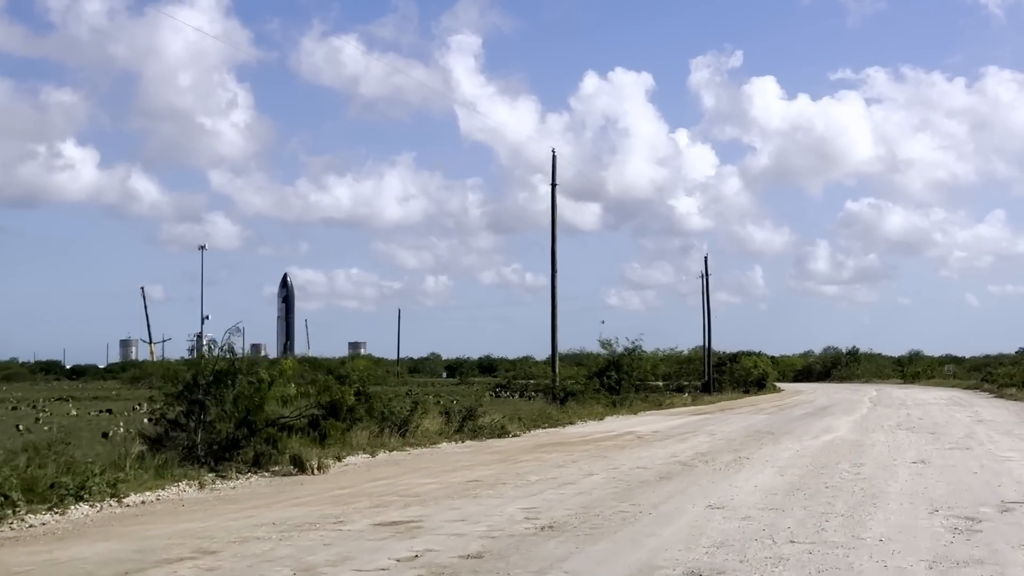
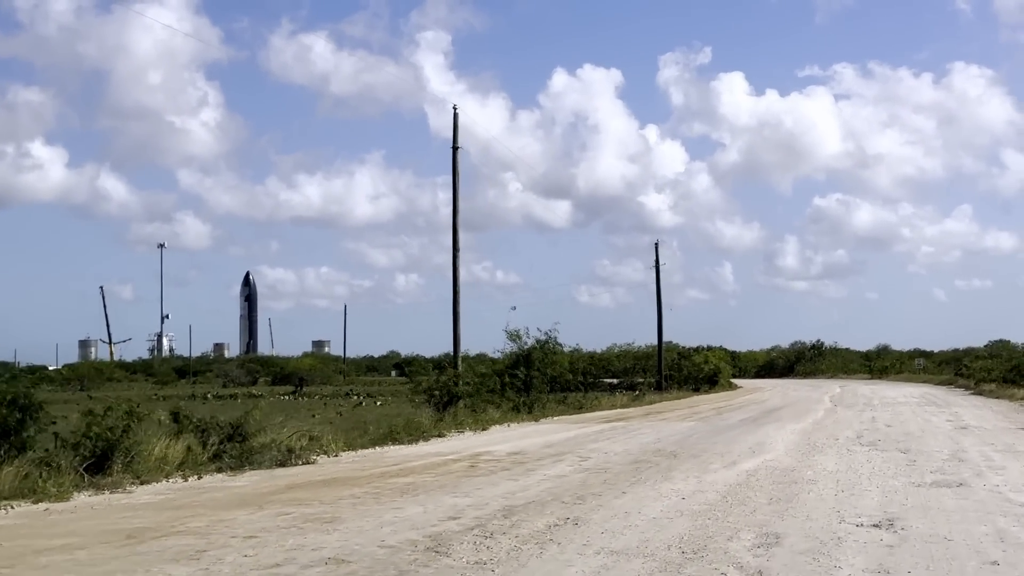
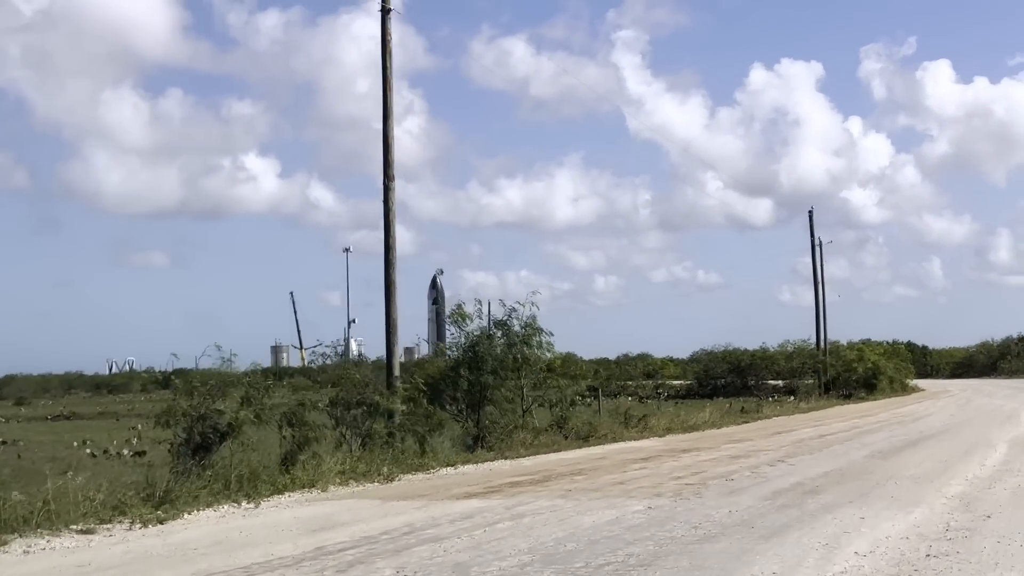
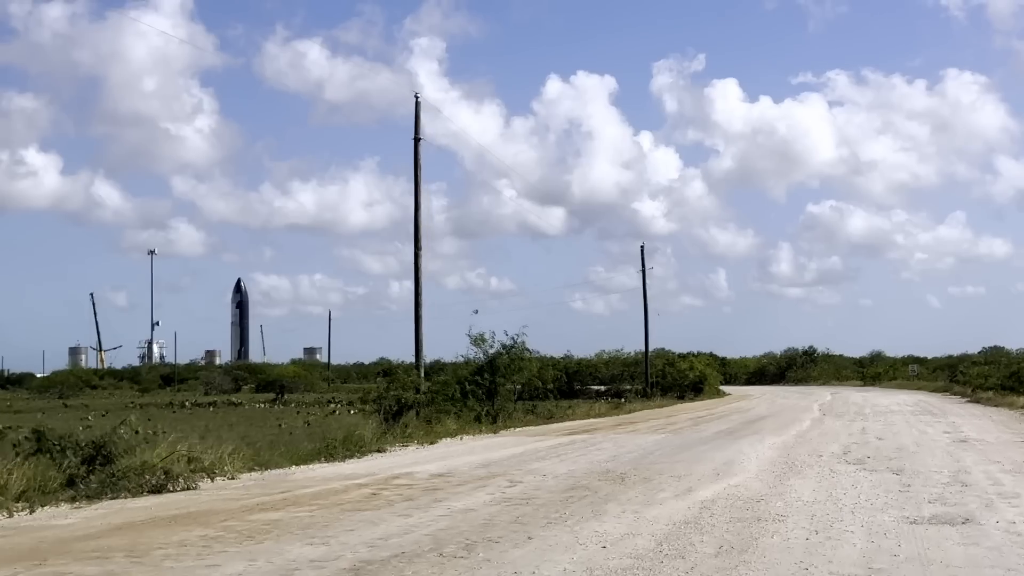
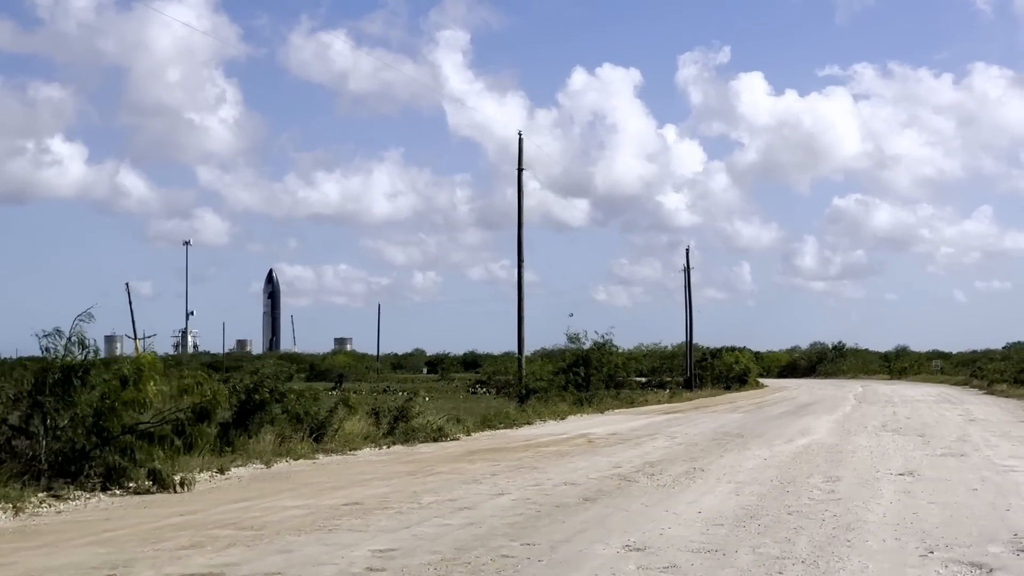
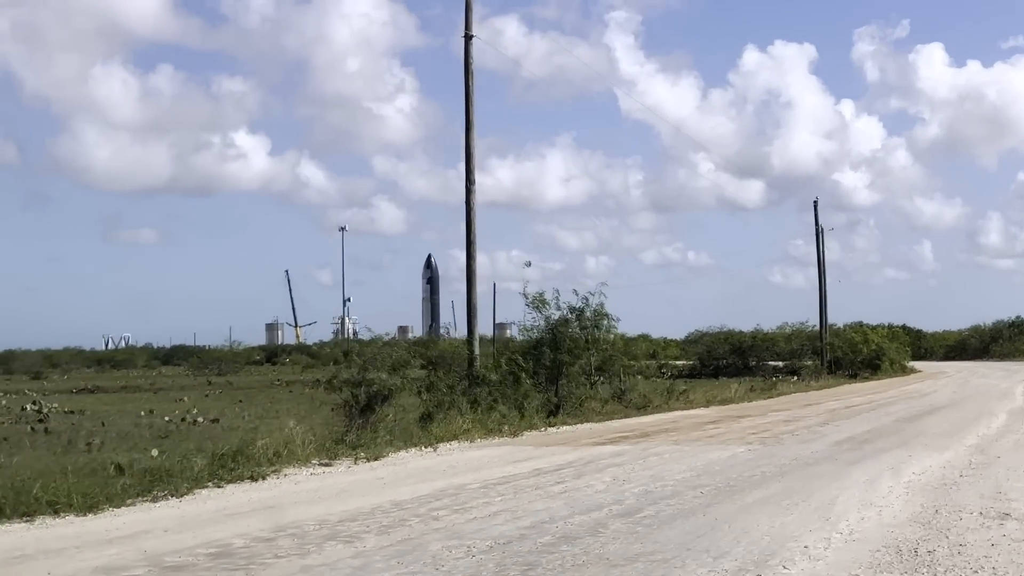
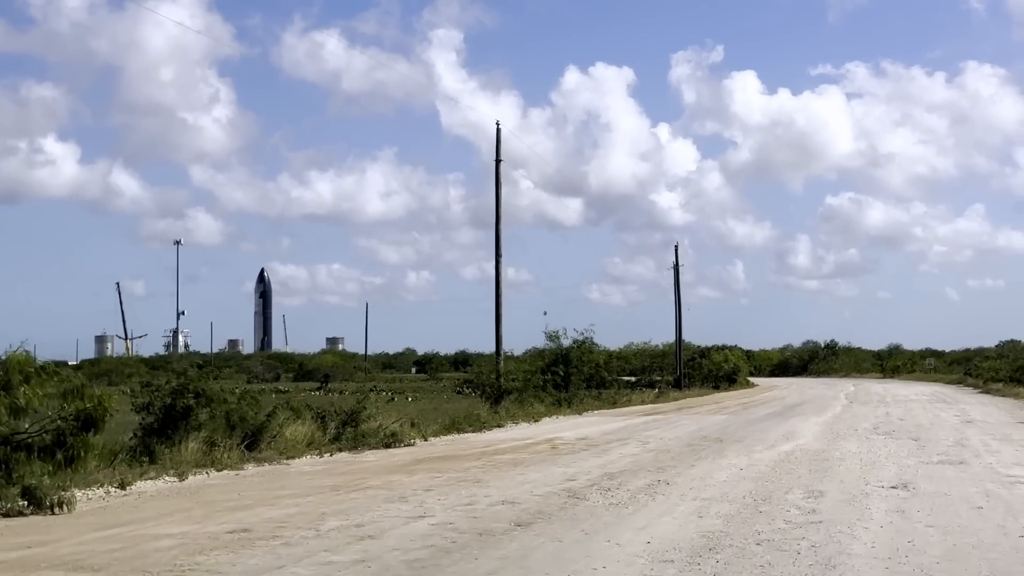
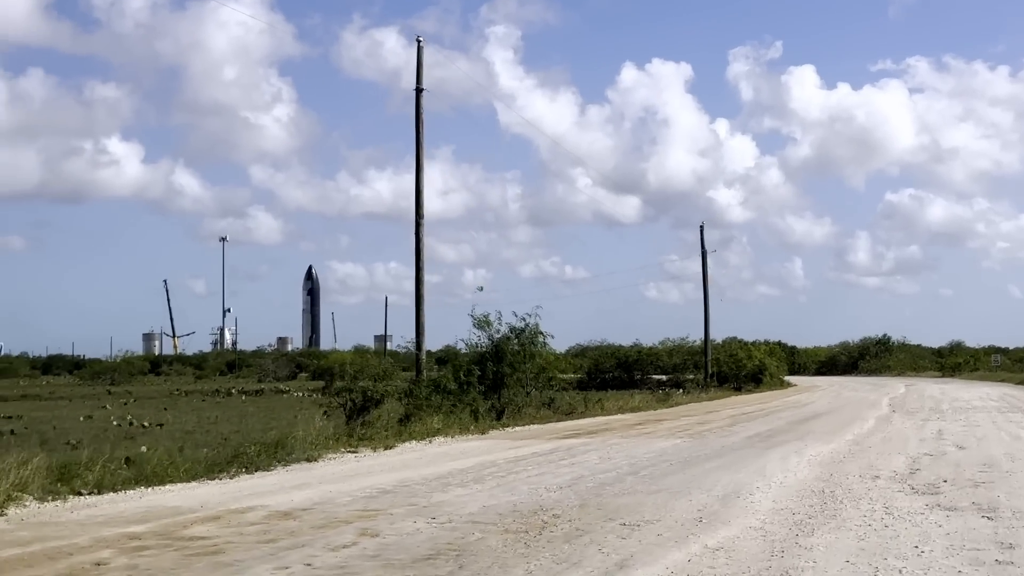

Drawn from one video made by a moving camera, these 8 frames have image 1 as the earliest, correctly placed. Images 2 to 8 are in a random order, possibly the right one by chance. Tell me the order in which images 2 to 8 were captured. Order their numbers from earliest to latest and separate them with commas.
5, 7, 2, 4, 8, 6, 3
